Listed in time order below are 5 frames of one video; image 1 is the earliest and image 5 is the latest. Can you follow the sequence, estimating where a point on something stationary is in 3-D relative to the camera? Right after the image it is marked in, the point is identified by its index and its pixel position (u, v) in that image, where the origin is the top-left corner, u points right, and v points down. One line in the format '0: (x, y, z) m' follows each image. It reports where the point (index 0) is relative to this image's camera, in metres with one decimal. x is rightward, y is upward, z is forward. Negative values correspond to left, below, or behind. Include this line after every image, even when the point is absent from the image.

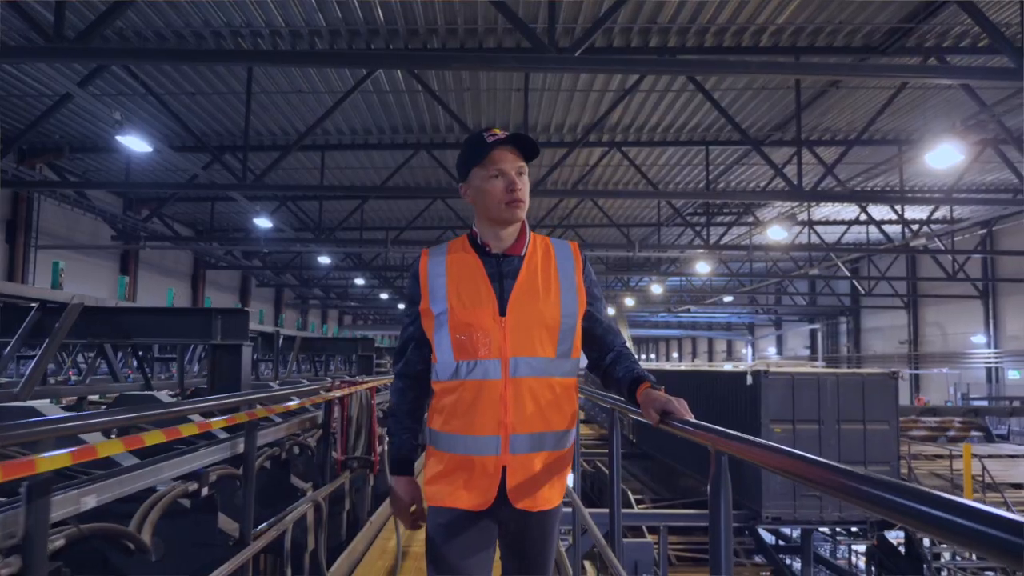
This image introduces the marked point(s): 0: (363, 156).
0: (-2.6, +2.3, +10.8) m
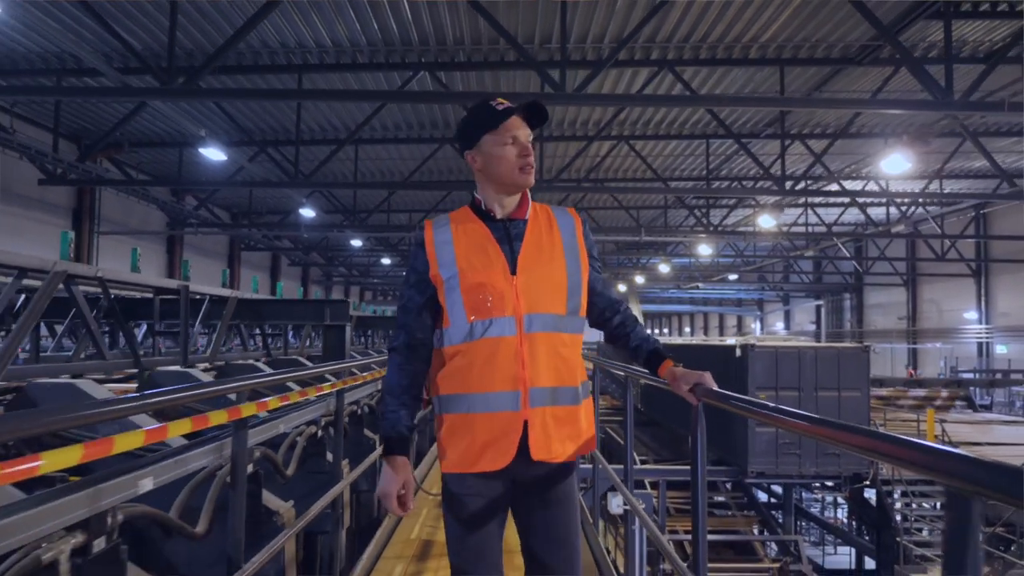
0: (-2.3, +2.7, +11.9) m
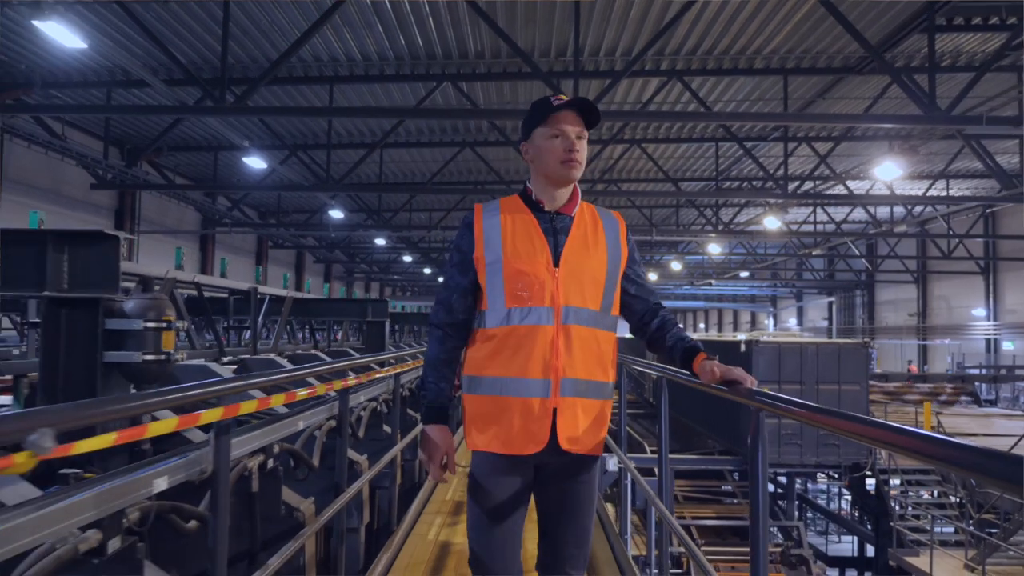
0: (-2.0, +2.7, +12.5) m
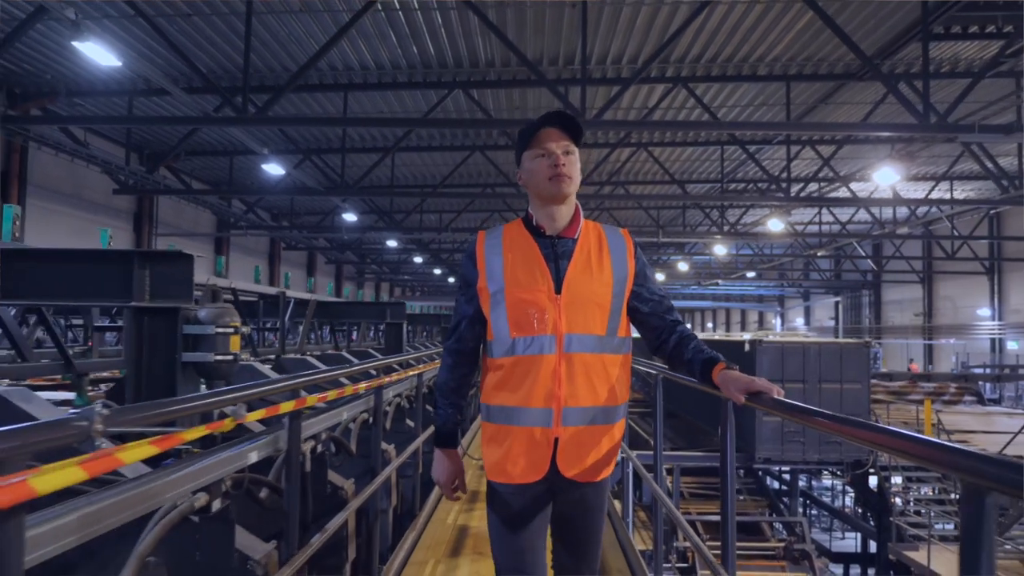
0: (-1.8, +2.7, +12.8) m
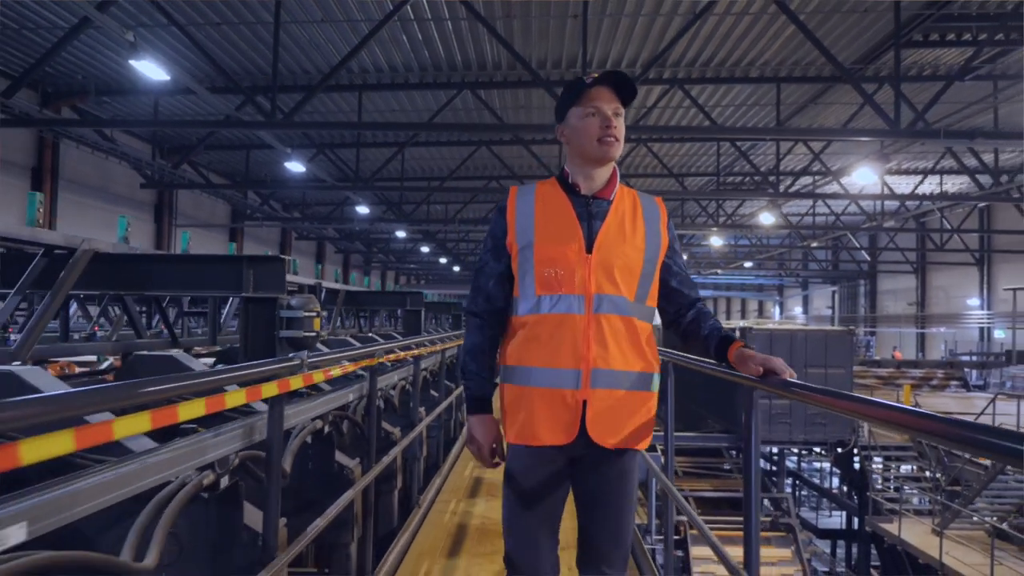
0: (-1.7, +2.9, +13.5) m
